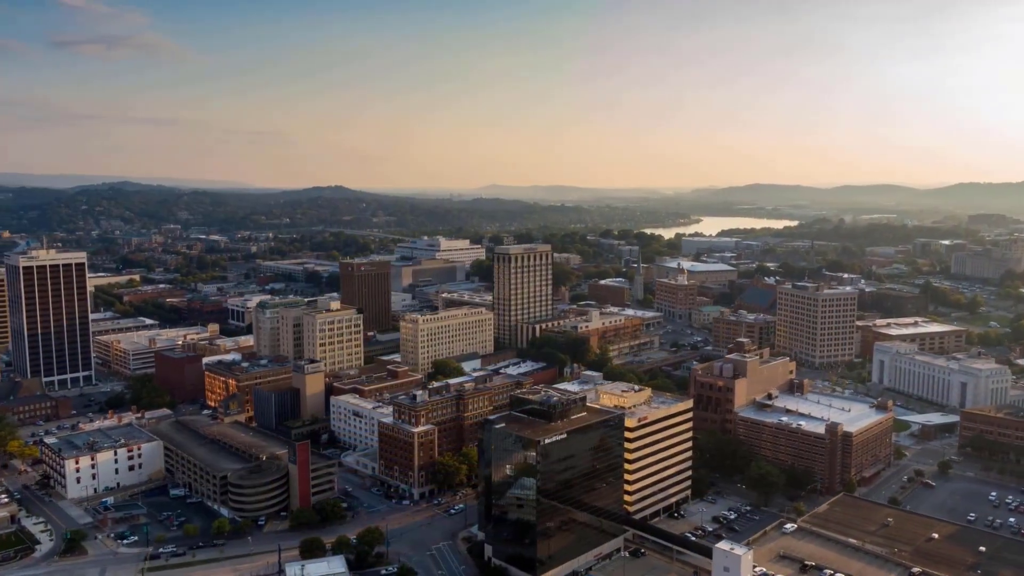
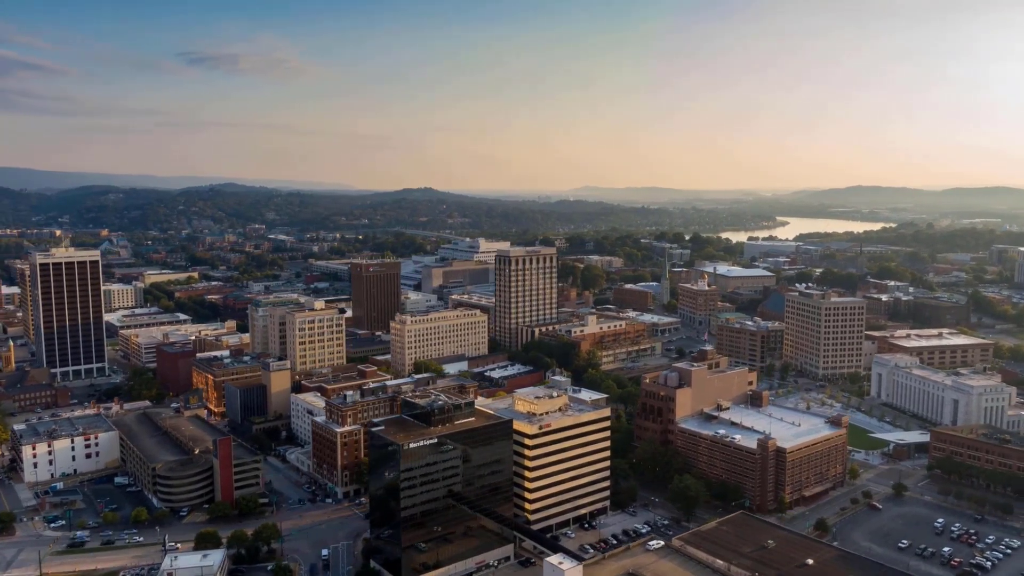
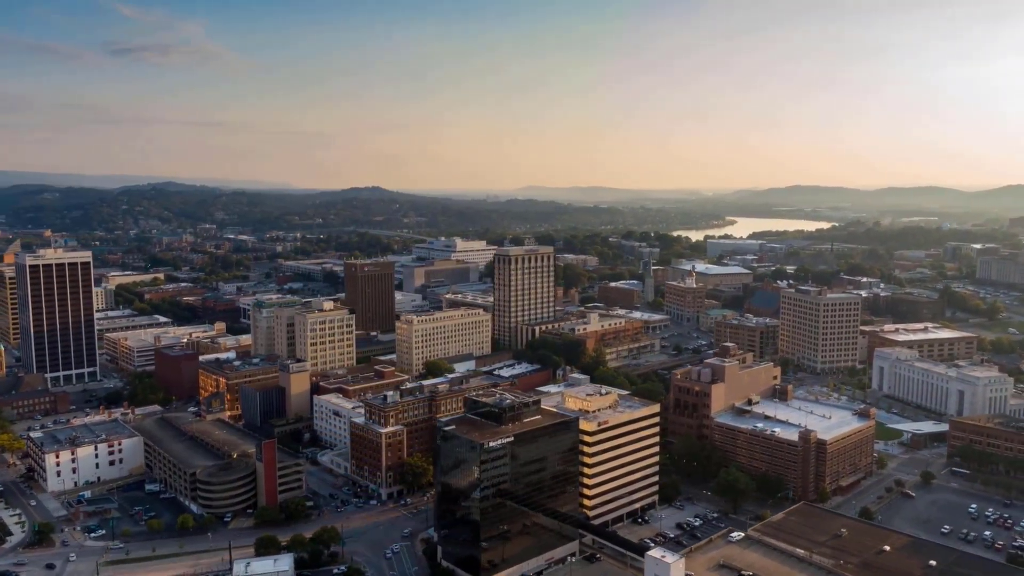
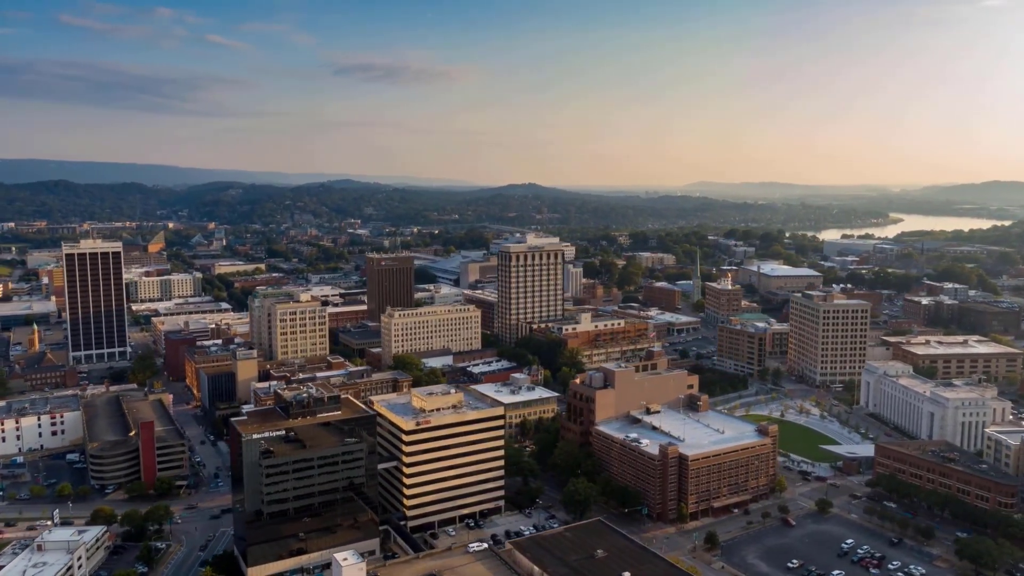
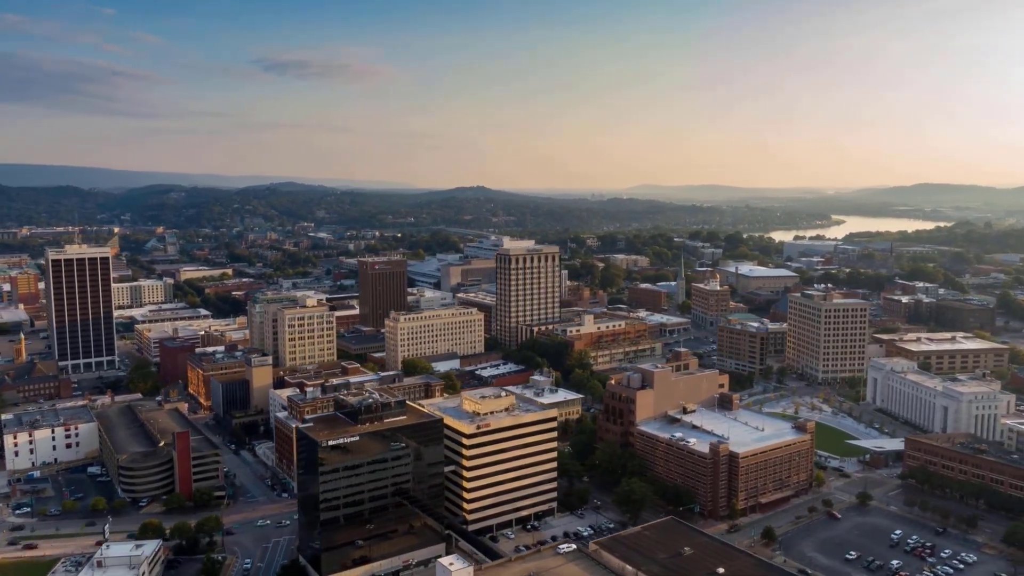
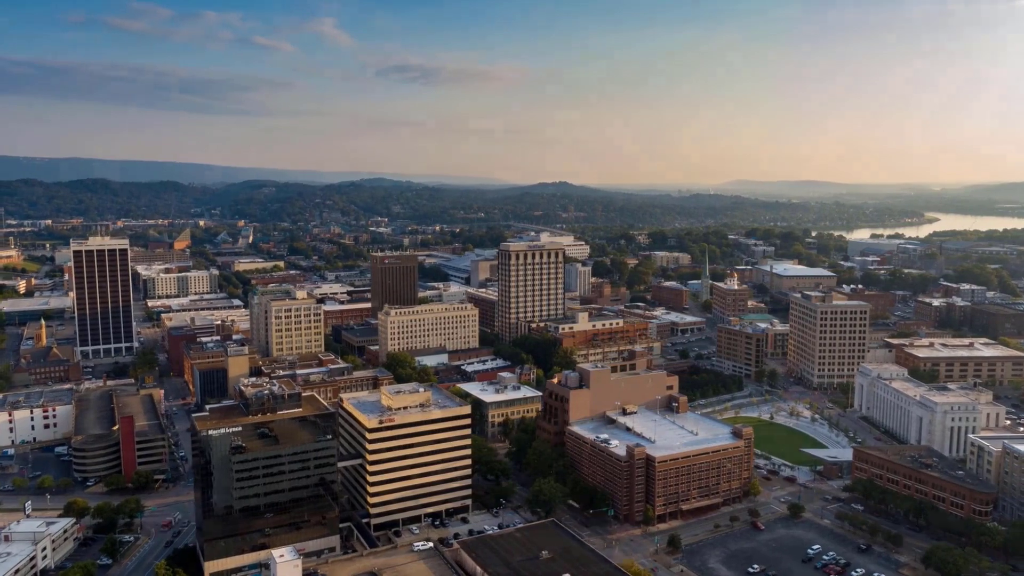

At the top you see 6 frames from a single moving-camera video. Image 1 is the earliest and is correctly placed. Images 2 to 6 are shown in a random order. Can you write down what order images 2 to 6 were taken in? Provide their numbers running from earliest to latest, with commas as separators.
3, 2, 5, 4, 6
